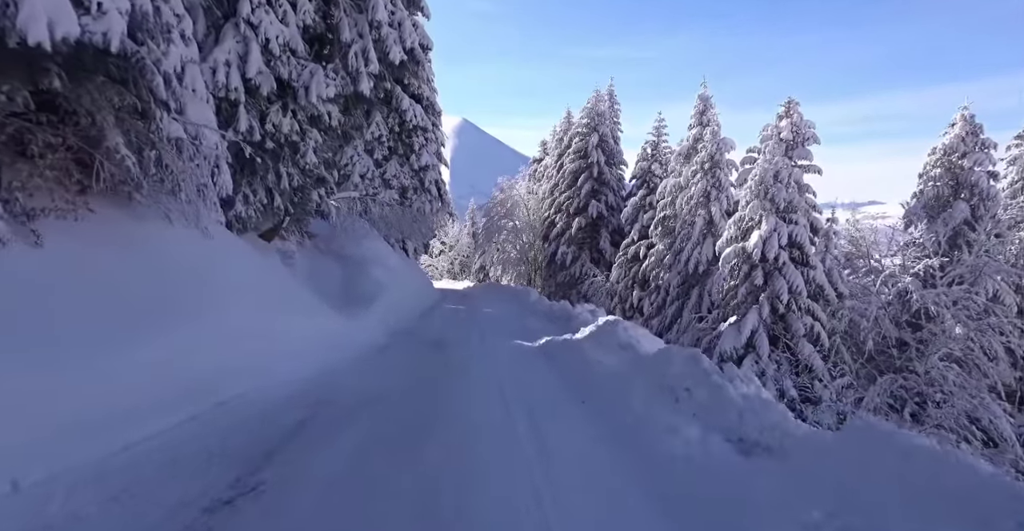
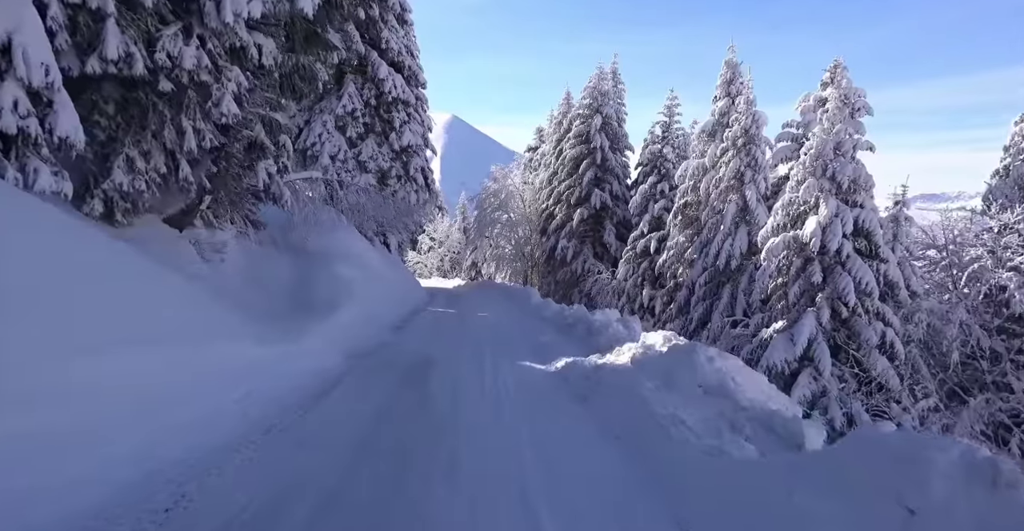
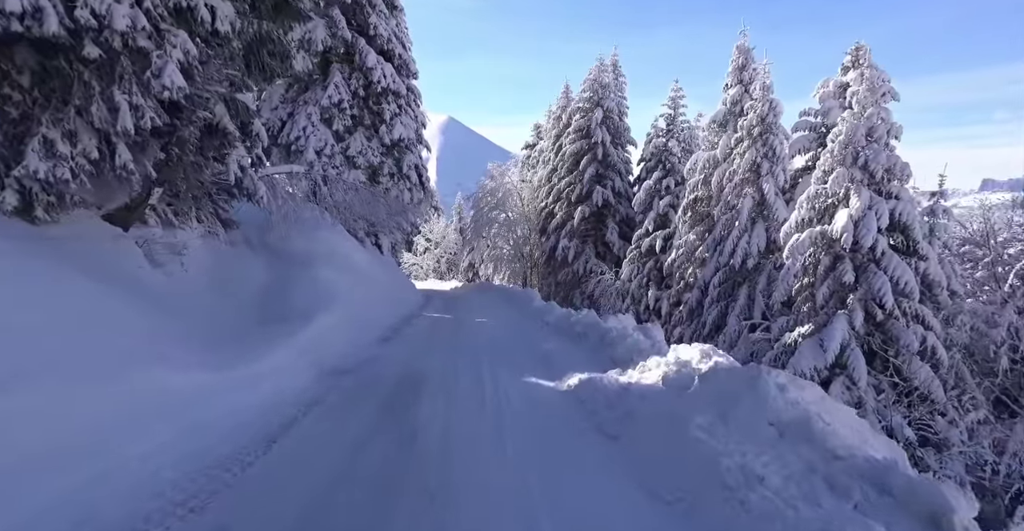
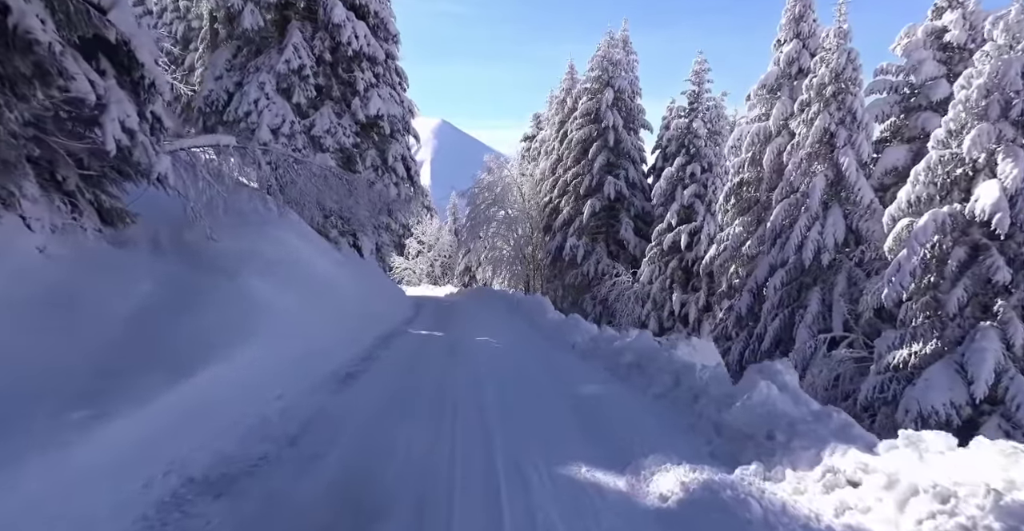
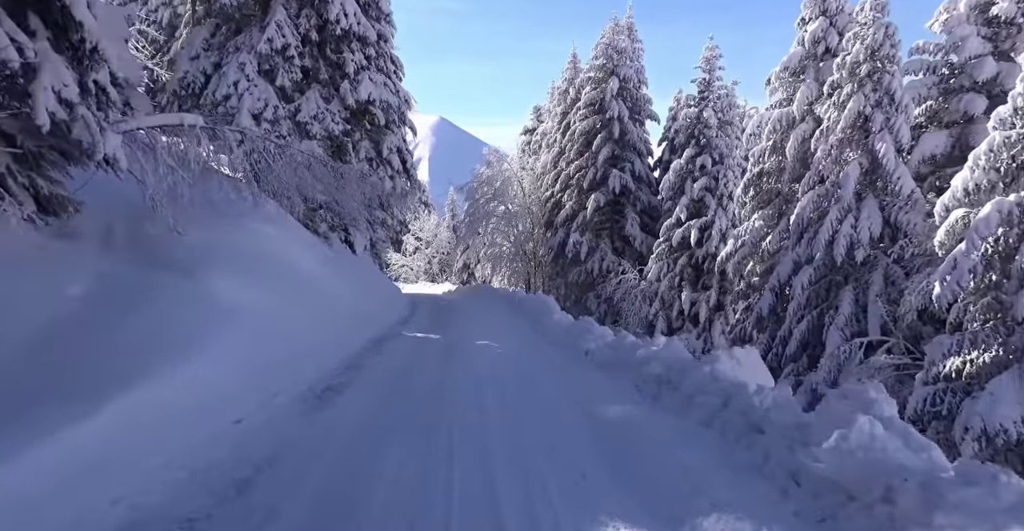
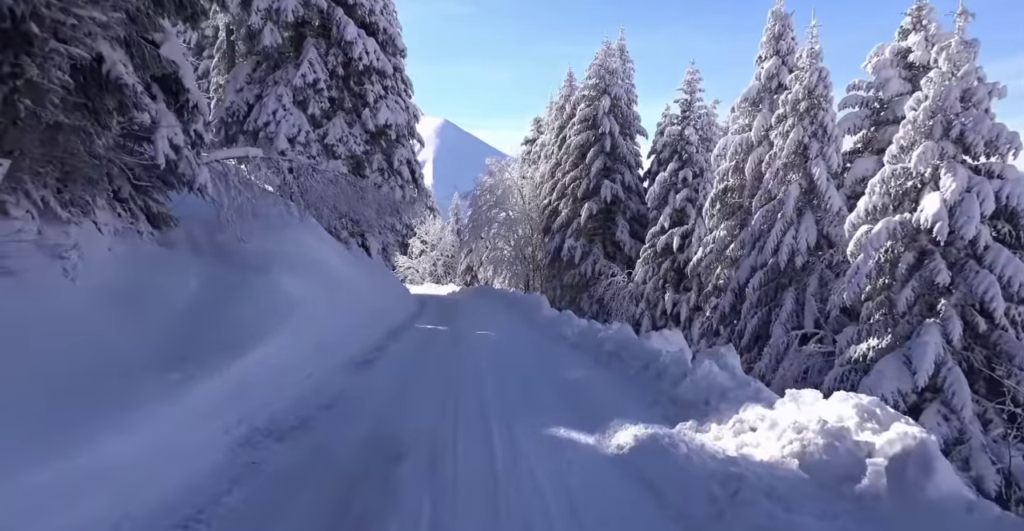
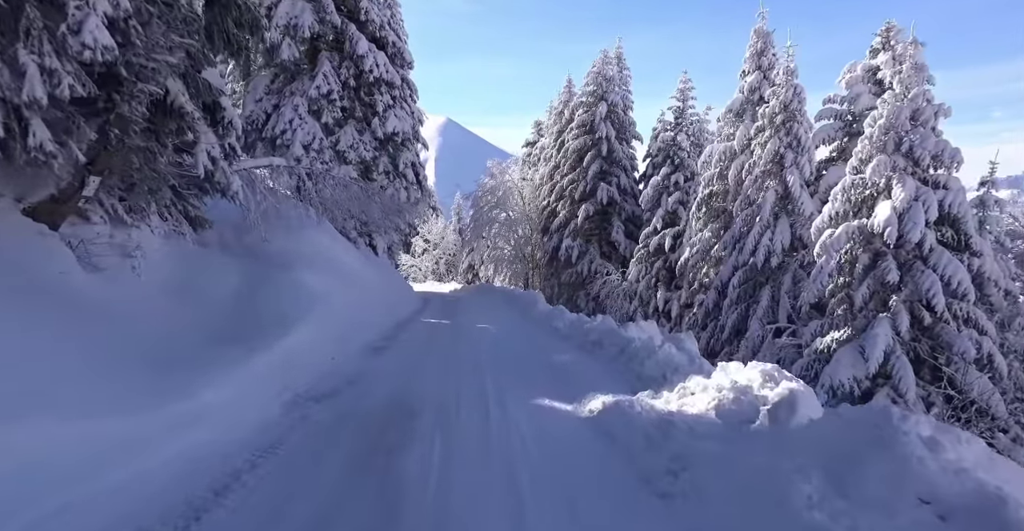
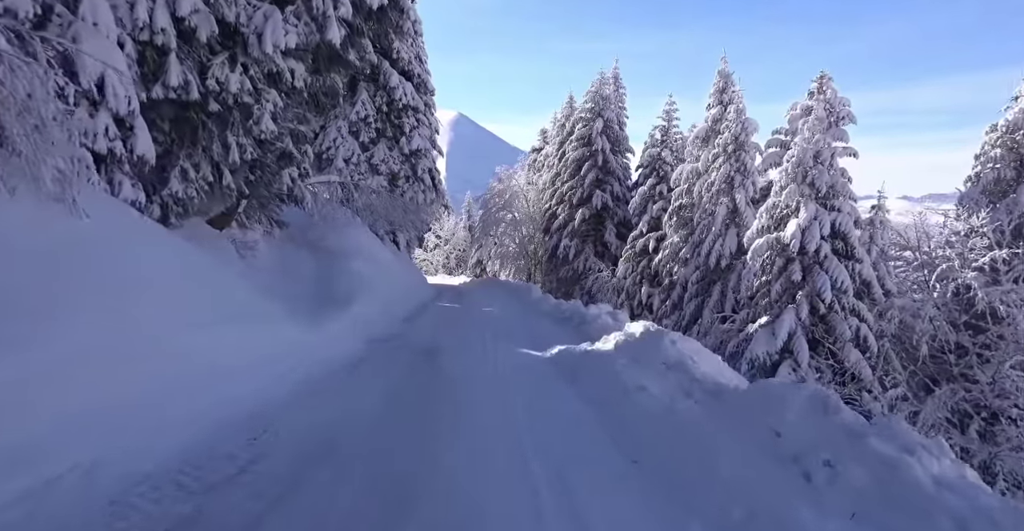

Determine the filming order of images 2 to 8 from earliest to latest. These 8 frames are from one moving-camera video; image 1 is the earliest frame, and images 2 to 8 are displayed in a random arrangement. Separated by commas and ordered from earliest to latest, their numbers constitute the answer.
8, 2, 3, 7, 6, 4, 5
